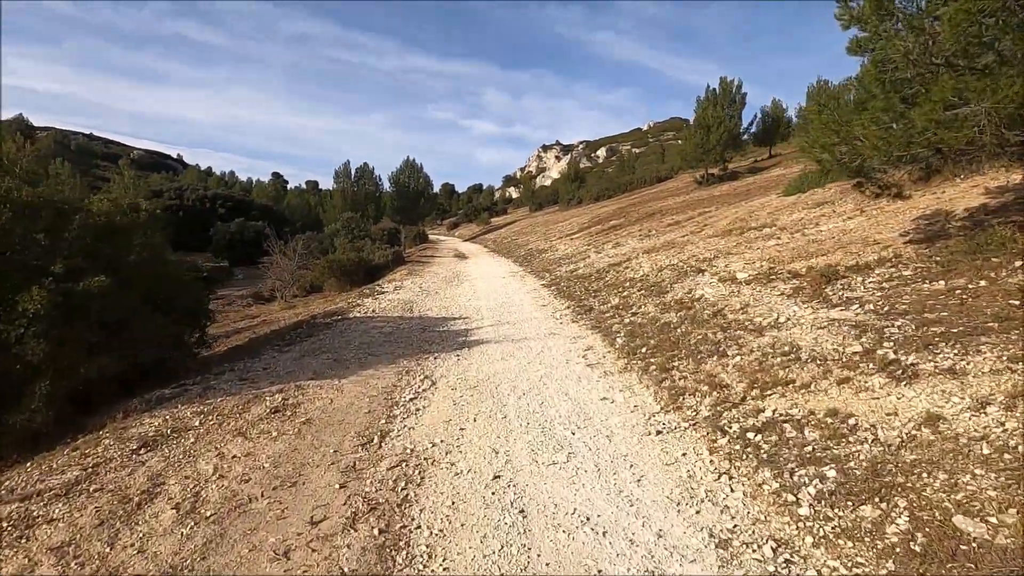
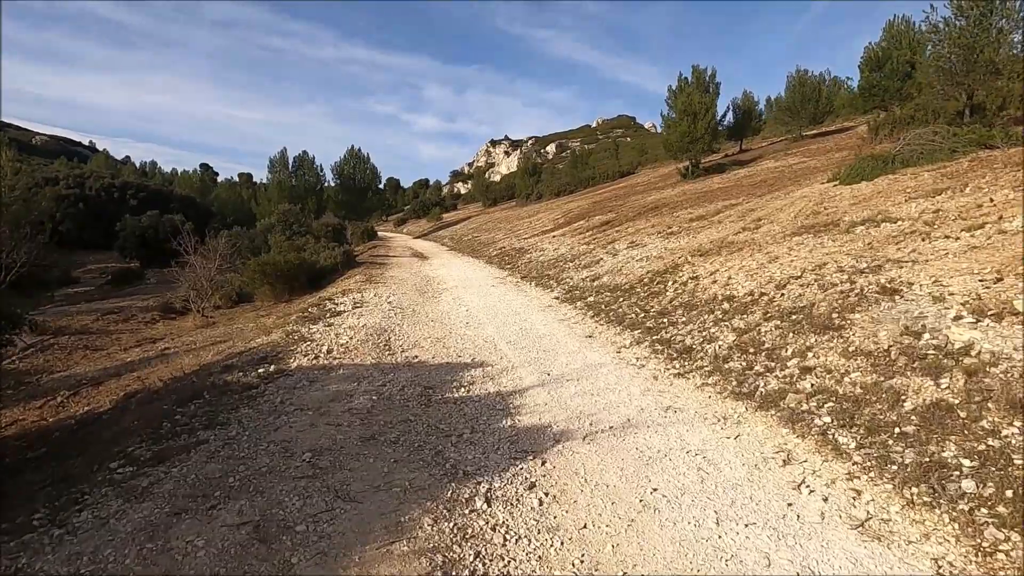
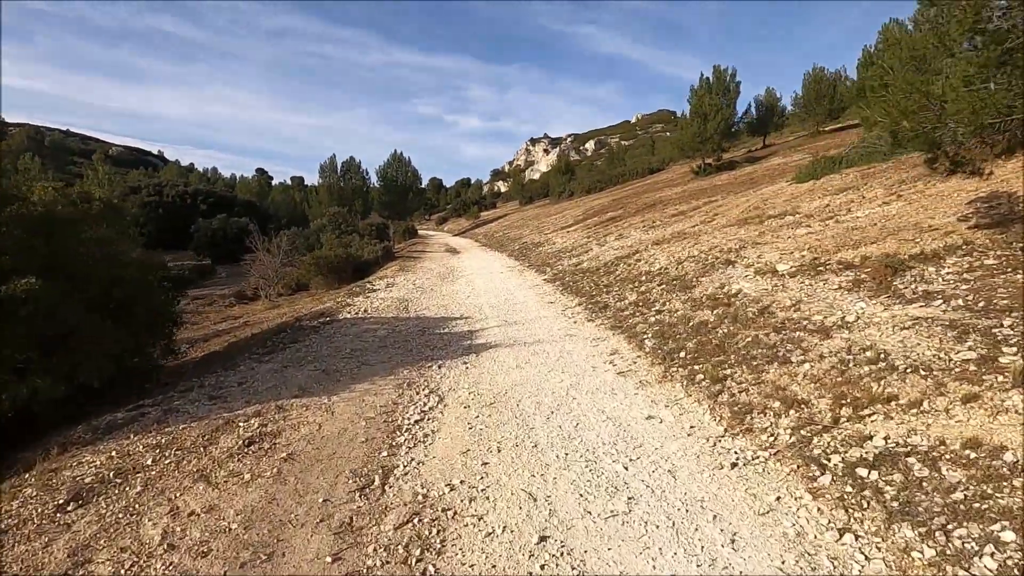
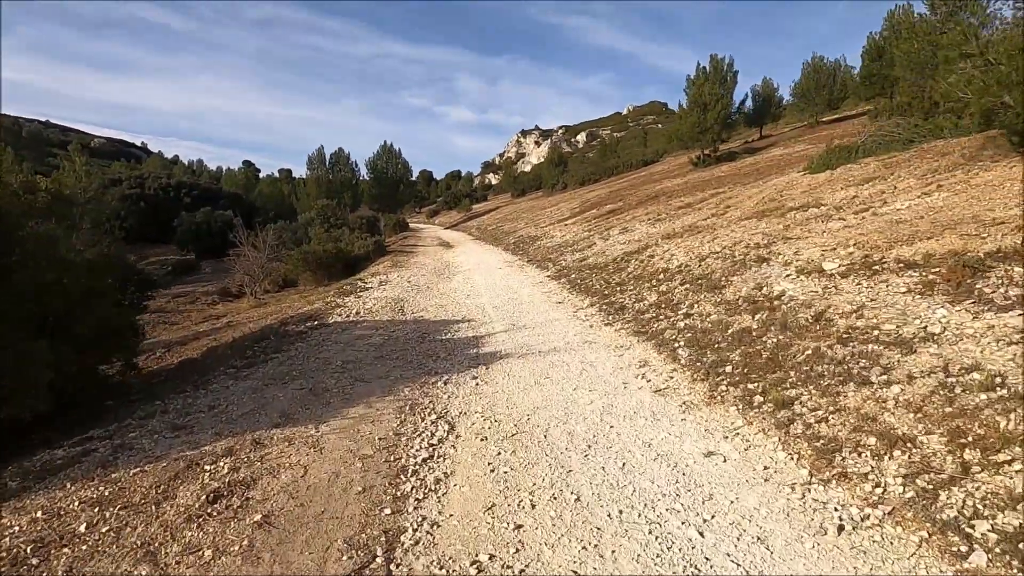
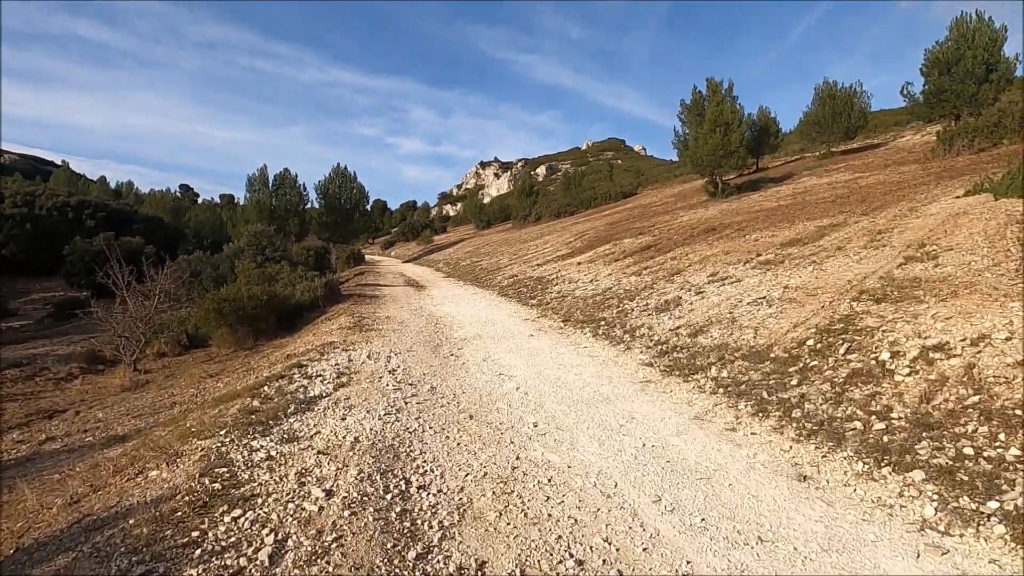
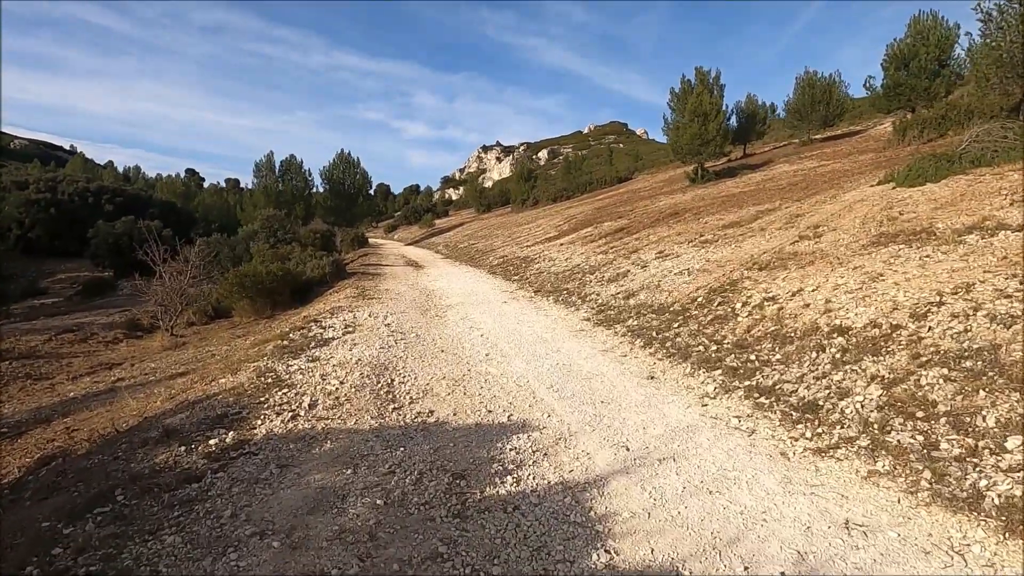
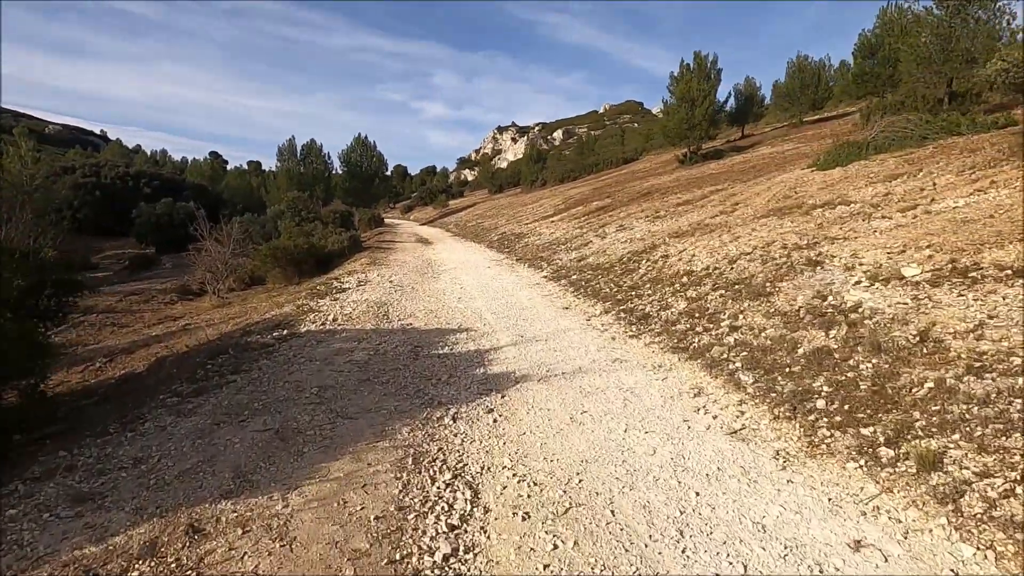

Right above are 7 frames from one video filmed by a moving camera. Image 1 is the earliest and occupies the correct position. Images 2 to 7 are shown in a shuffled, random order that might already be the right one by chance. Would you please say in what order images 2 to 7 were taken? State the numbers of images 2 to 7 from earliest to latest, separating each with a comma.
3, 4, 7, 2, 6, 5
